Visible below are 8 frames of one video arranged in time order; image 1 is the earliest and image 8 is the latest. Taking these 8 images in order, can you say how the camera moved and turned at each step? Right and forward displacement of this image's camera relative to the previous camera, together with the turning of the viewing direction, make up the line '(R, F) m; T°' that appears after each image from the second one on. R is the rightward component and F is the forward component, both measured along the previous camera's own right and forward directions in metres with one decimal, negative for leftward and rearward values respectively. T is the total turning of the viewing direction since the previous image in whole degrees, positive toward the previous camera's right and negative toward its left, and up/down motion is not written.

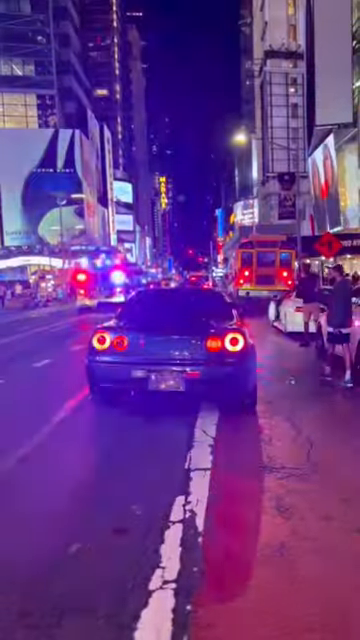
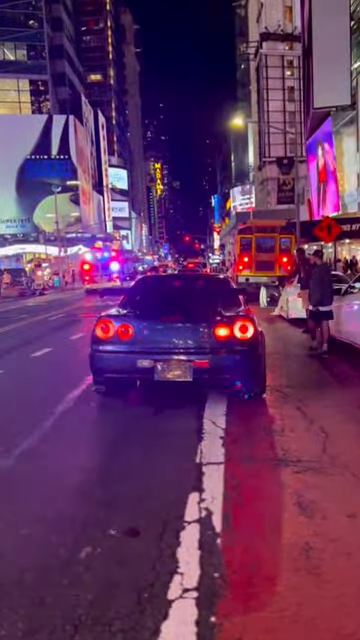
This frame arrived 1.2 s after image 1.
(-0.1, +0.3) m; 0°
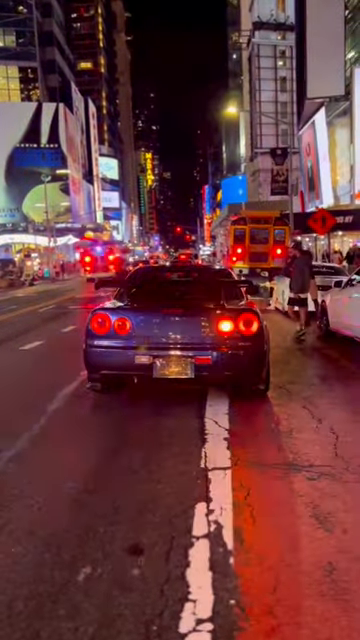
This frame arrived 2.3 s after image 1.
(-0.1, +0.4) m; +1°
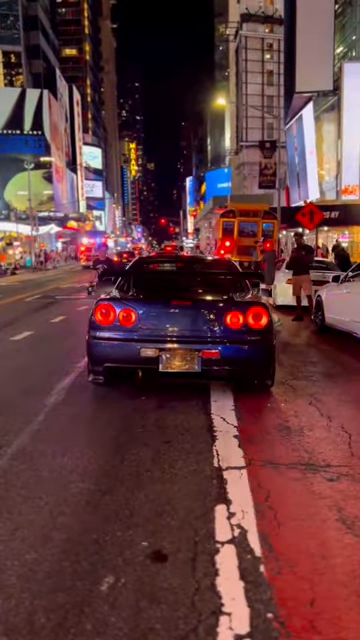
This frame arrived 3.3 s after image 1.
(-0.3, +0.2) m; +2°
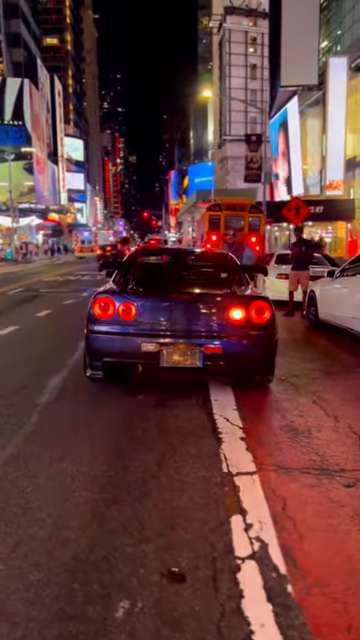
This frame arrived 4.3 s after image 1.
(-0.2, +0.3) m; +2°
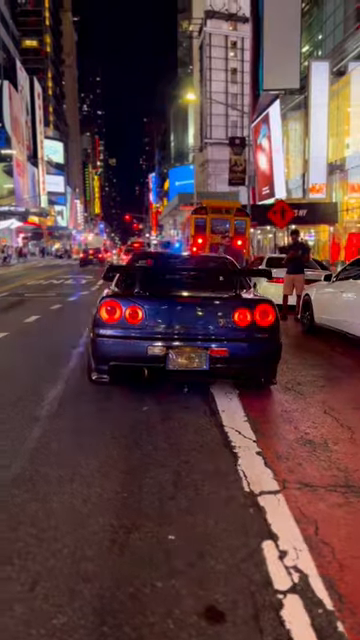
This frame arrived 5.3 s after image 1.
(-0.3, +0.3) m; +2°
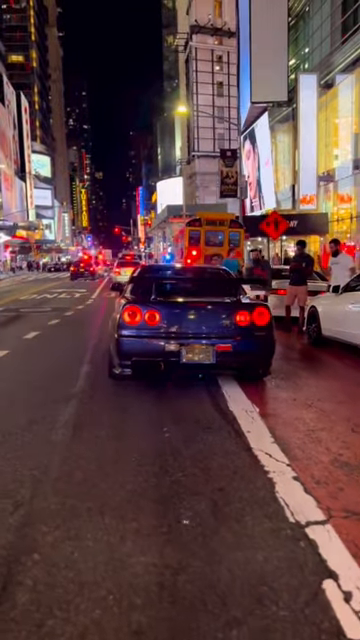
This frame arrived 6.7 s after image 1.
(-0.4, +0.3) m; +1°
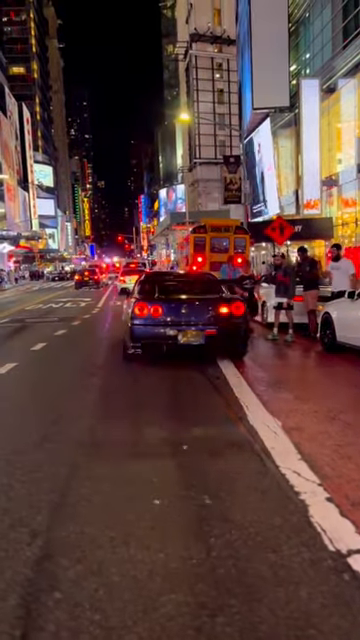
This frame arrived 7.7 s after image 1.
(-0.2, +0.3) m; 0°
